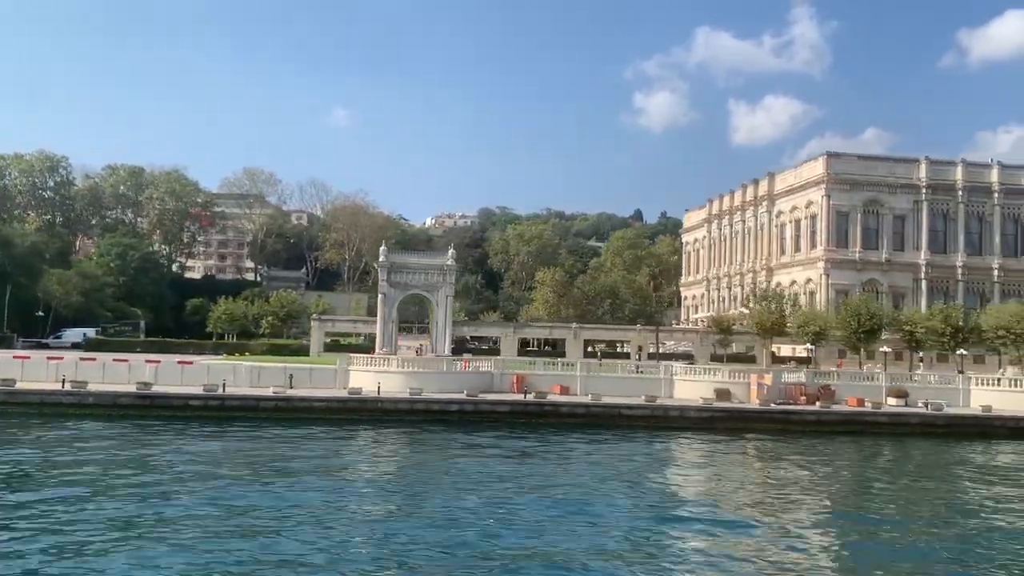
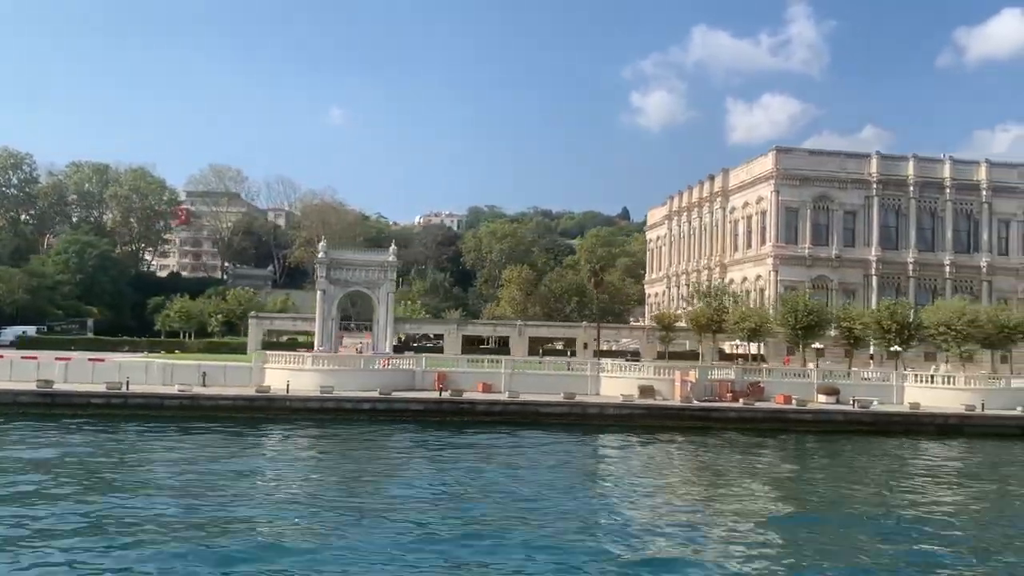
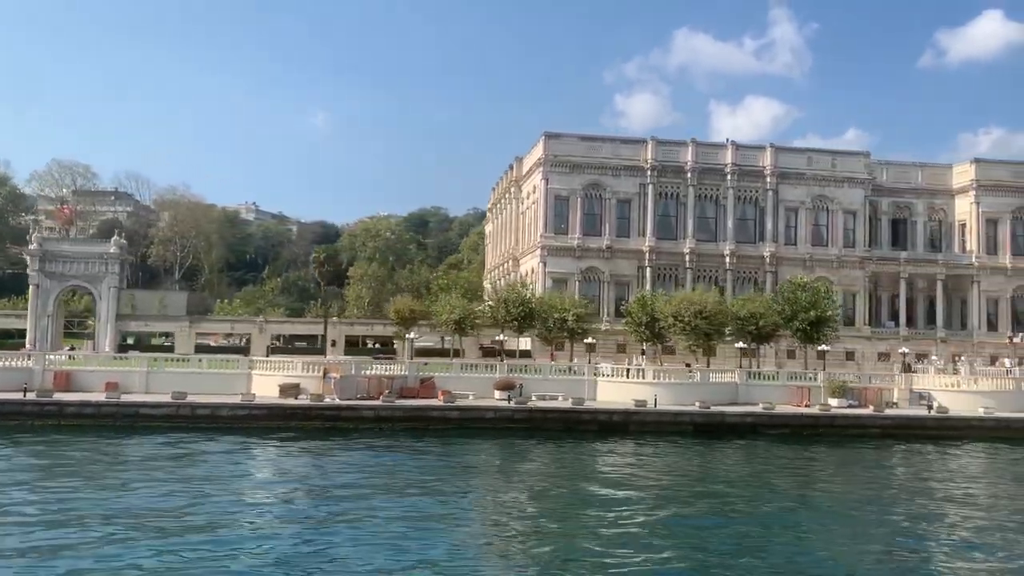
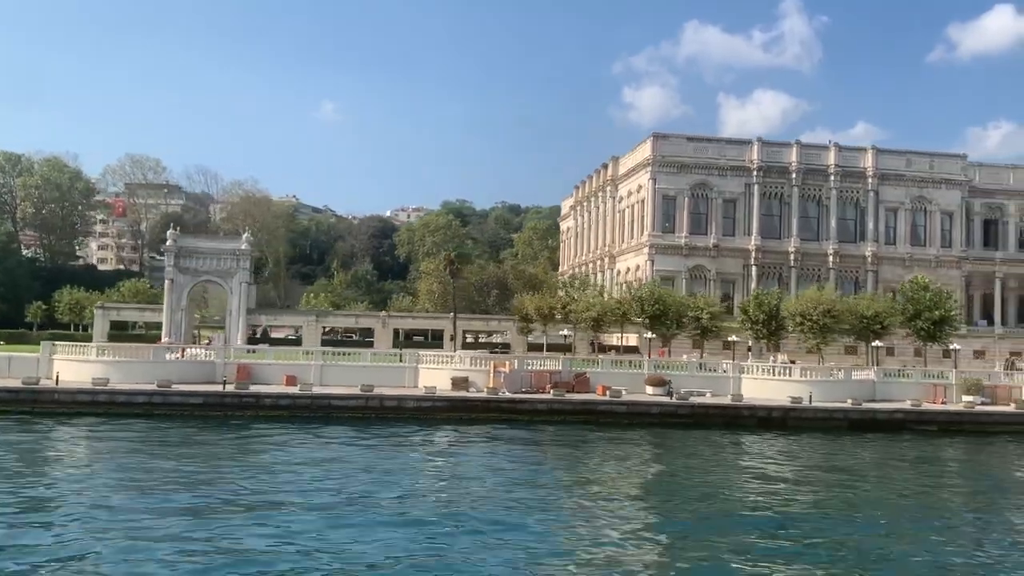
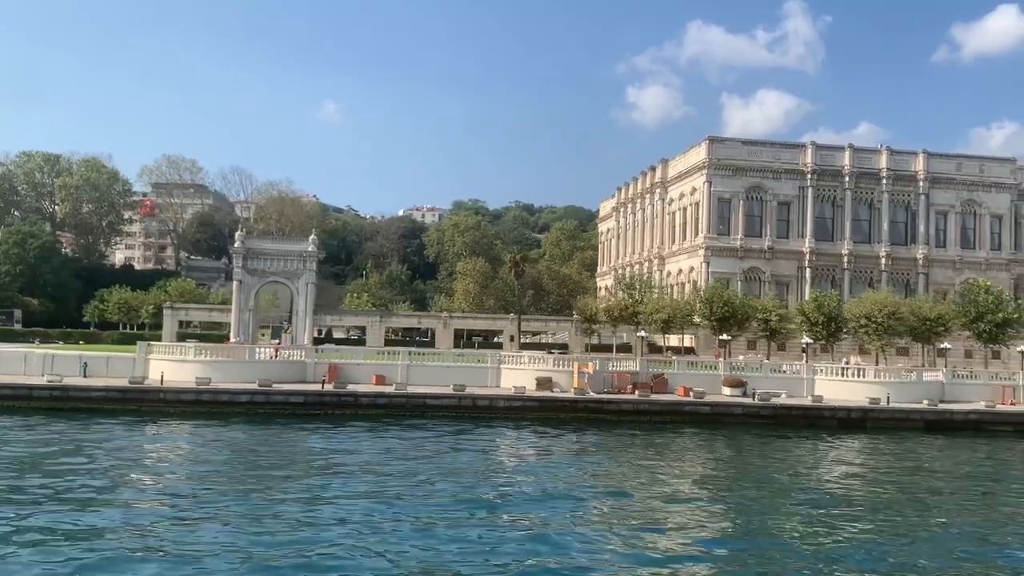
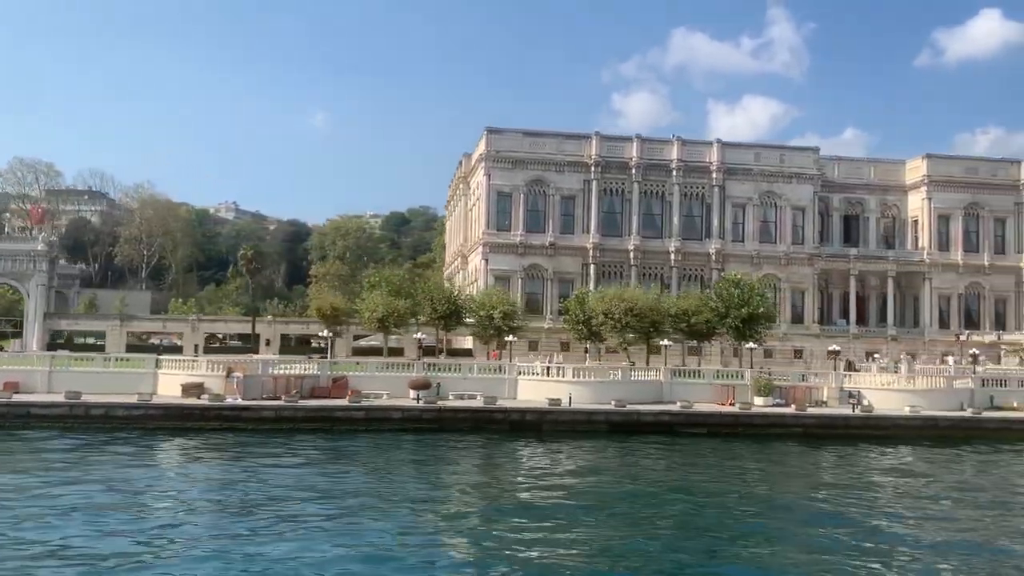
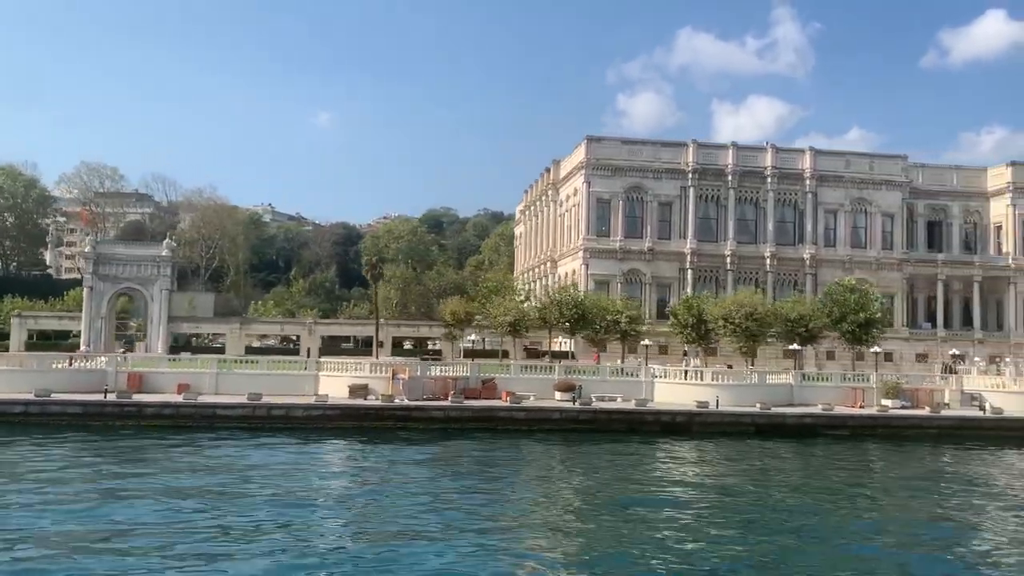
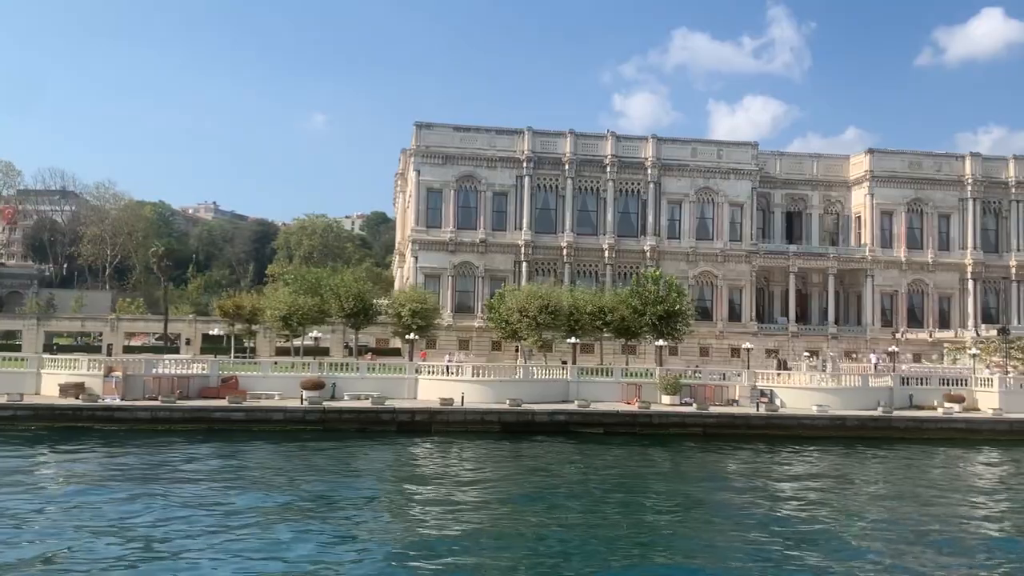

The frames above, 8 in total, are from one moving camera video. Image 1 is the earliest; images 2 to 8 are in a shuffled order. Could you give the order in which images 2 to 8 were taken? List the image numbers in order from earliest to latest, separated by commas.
2, 5, 4, 7, 3, 6, 8
